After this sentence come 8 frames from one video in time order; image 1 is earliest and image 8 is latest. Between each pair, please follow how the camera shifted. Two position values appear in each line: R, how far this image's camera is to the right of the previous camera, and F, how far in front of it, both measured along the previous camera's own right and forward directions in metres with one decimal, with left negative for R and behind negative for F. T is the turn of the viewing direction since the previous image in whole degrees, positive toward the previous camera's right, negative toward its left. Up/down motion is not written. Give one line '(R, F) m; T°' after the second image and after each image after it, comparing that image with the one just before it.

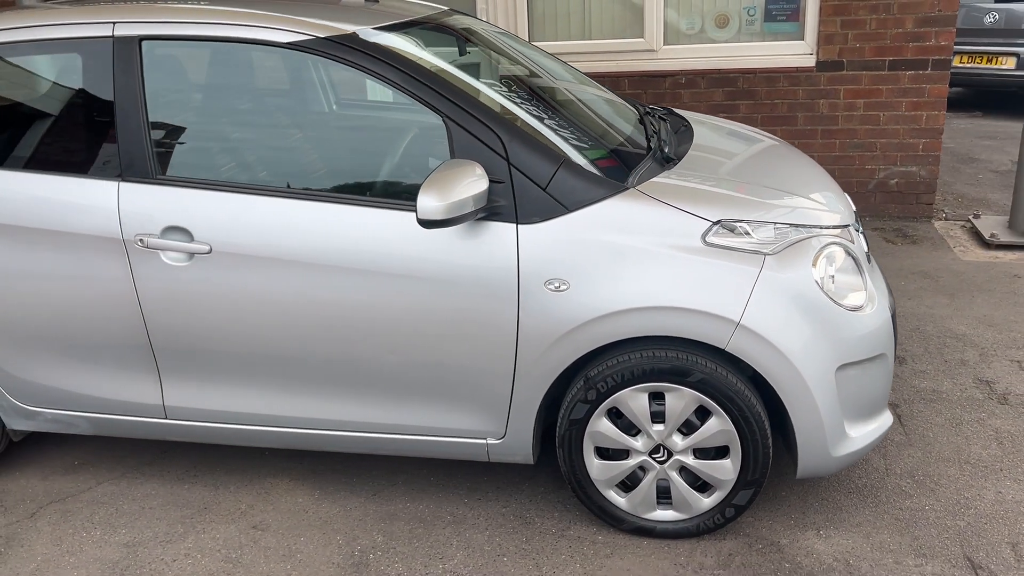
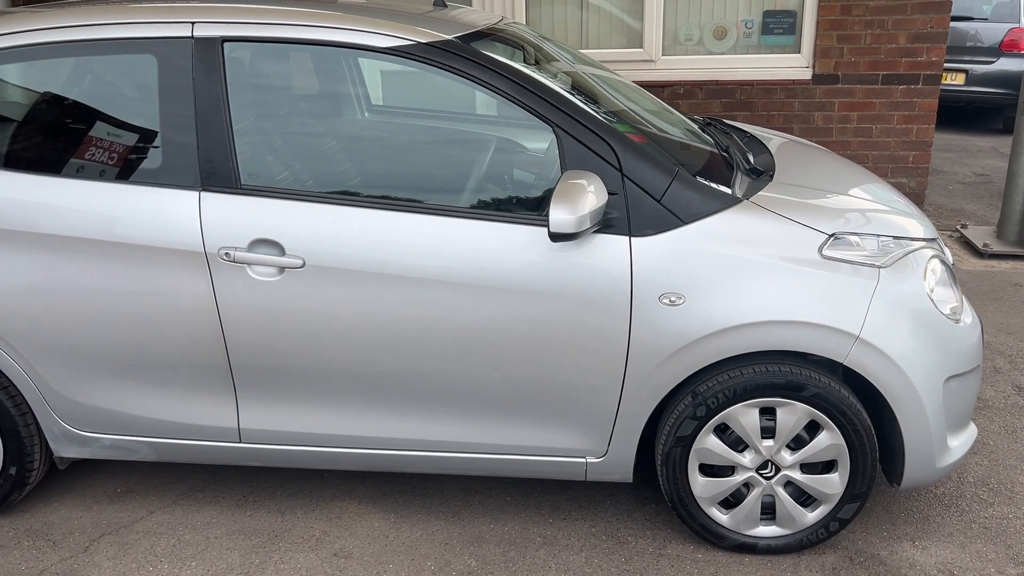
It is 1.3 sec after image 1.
(-0.5, +0.1) m; +5°
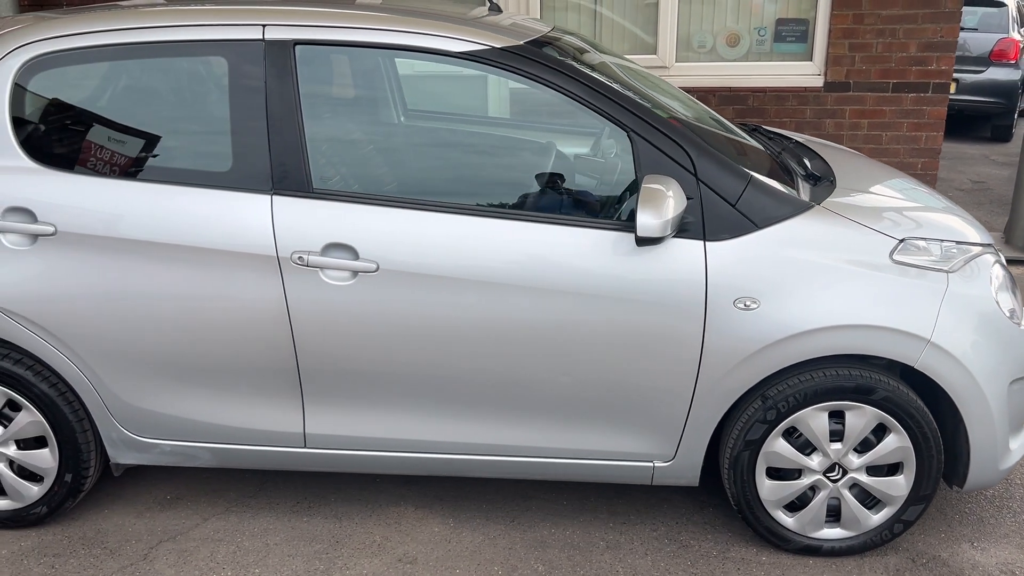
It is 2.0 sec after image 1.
(-0.3, 0.0) m; +2°
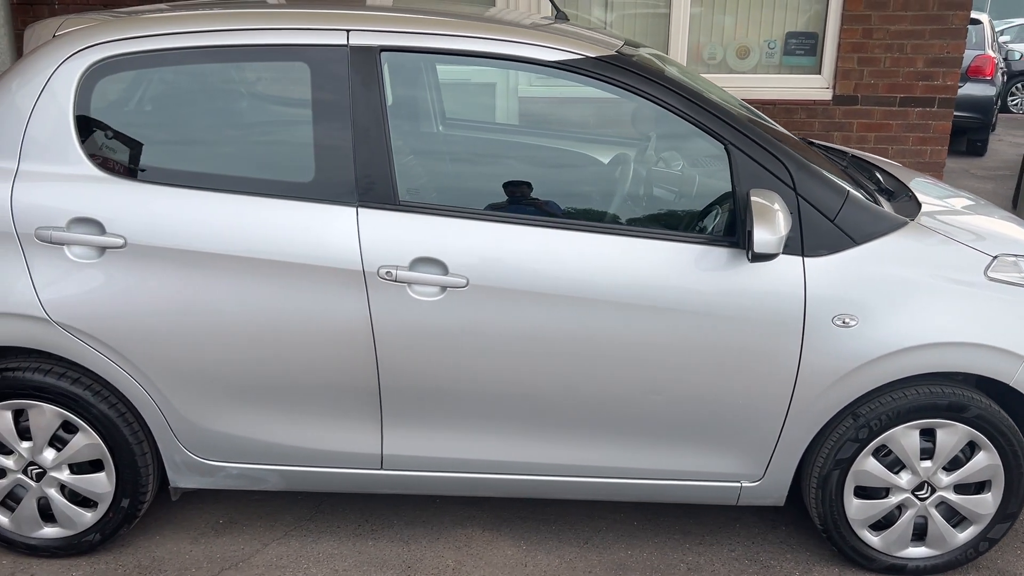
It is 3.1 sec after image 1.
(-0.4, +0.1) m; +3°
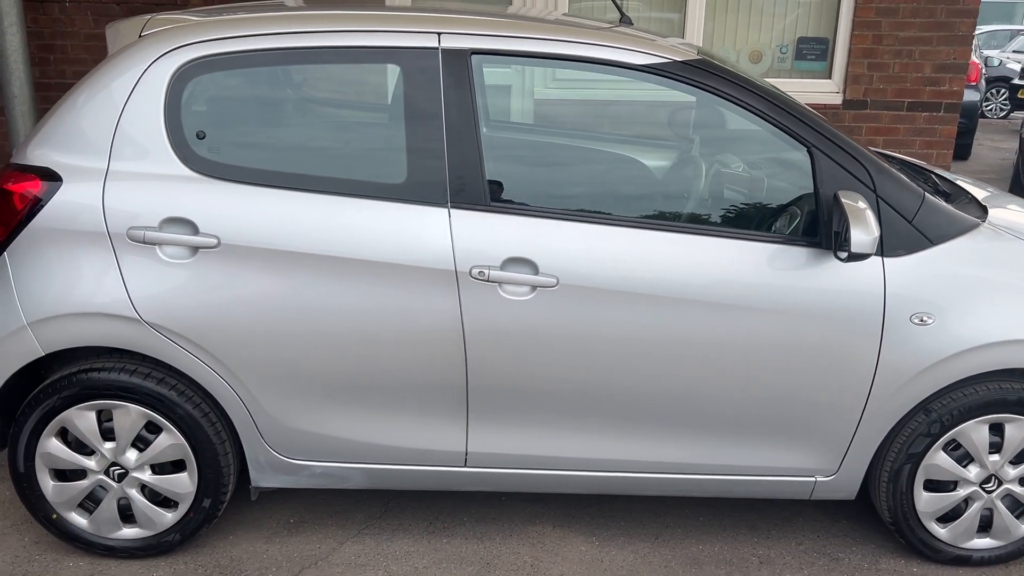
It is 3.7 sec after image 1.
(-0.3, 0.0) m; +2°
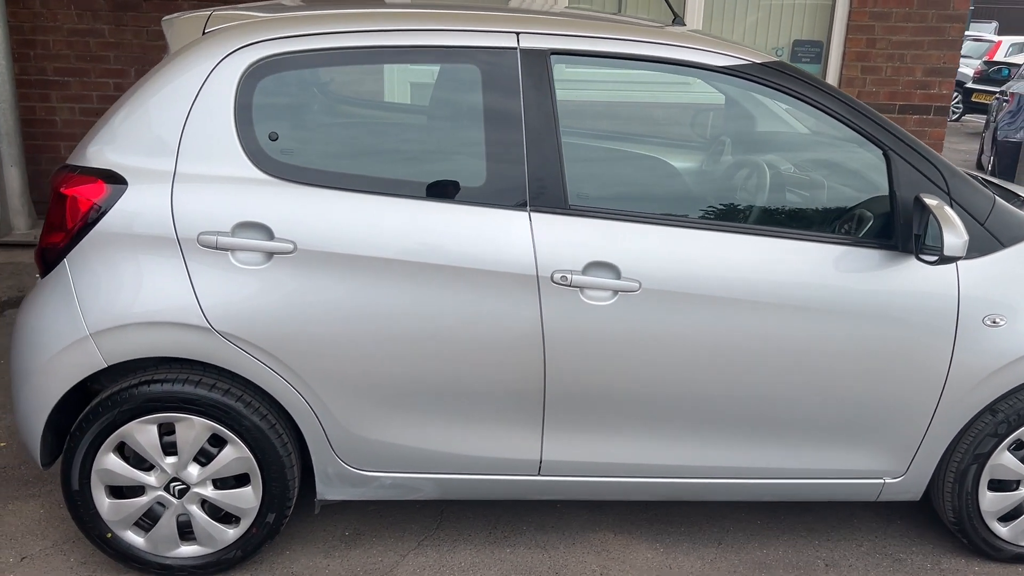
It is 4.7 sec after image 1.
(-0.4, +0.1) m; +3°
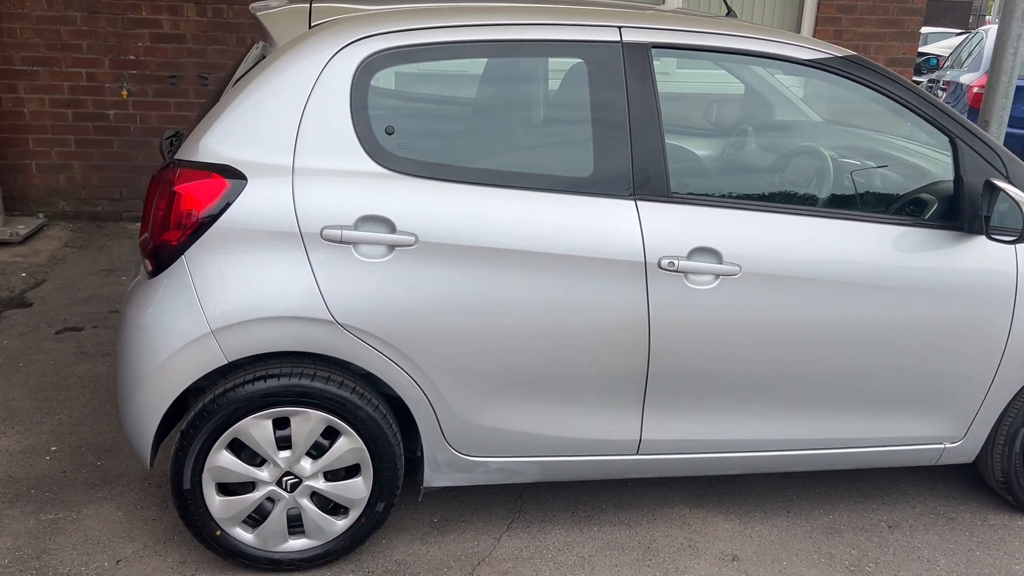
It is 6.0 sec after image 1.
(-0.5, 0.0) m; +6°
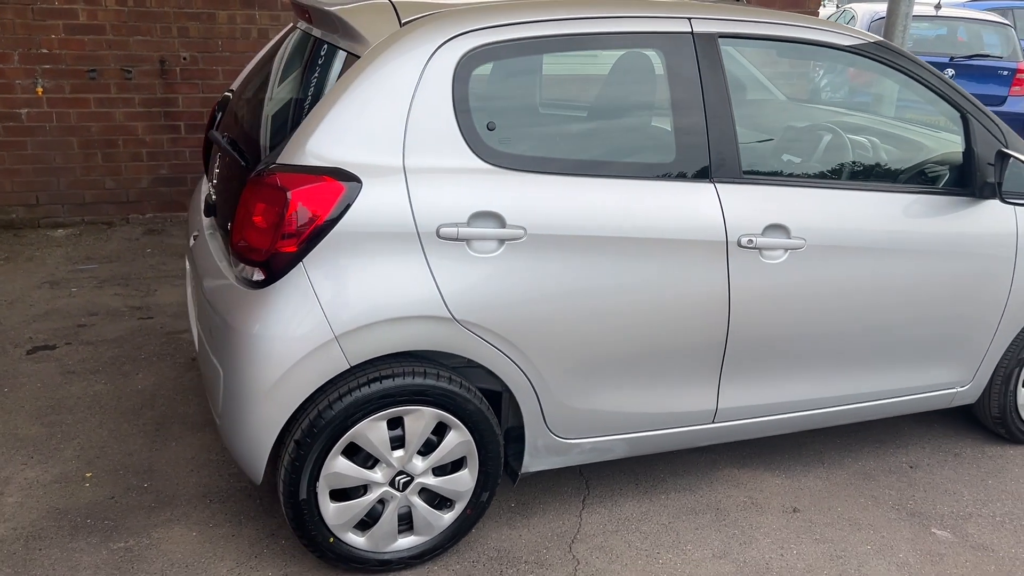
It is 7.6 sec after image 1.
(-0.7, 0.0) m; +10°
